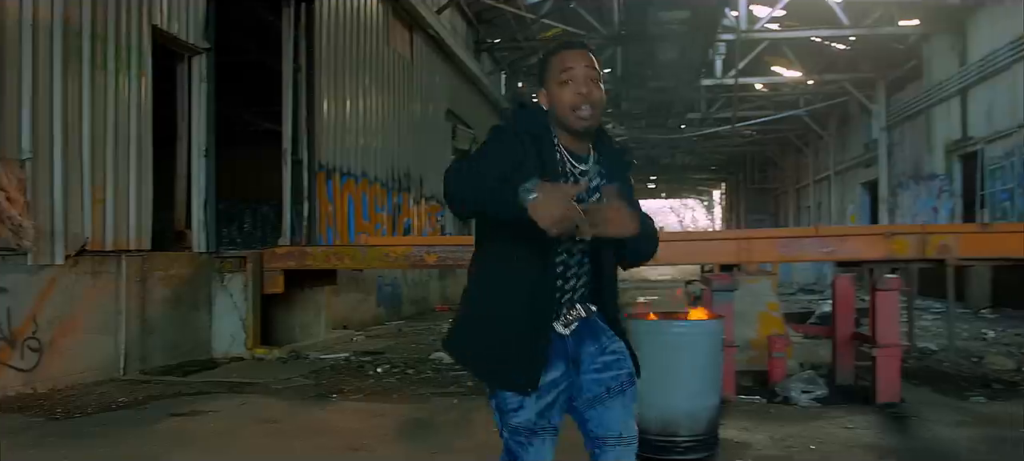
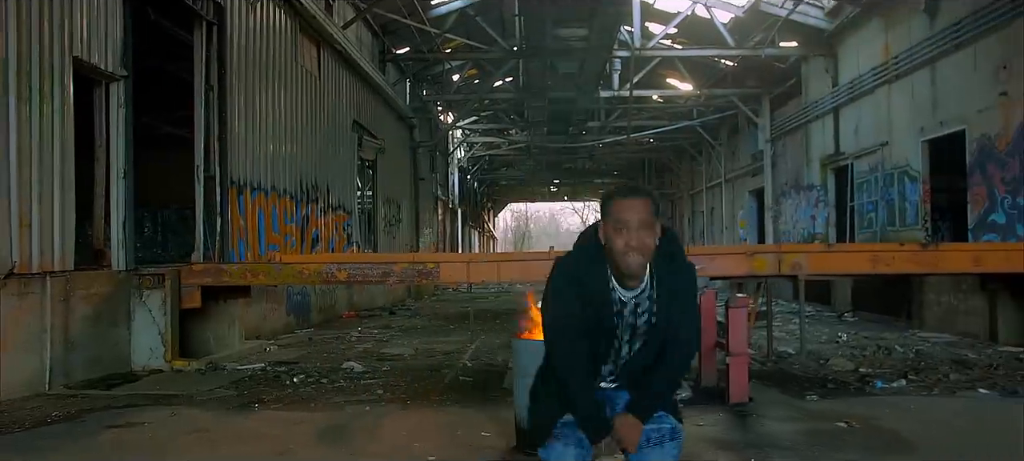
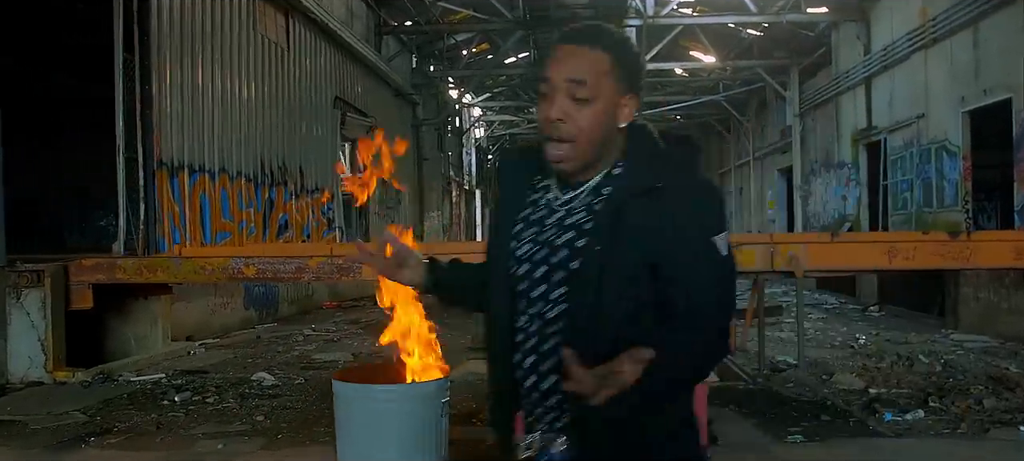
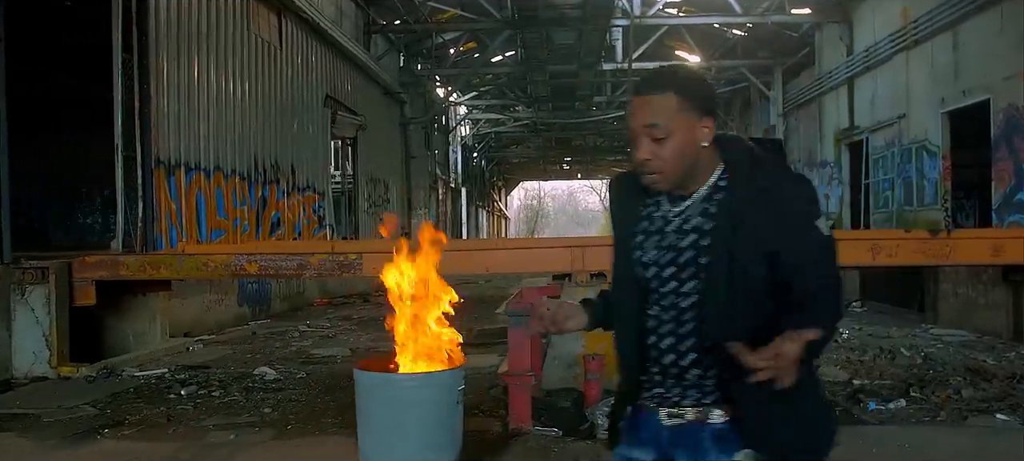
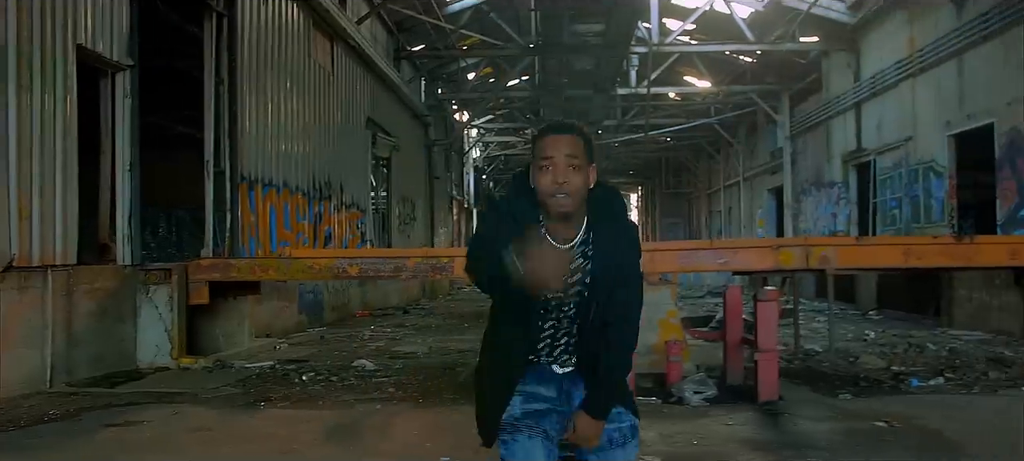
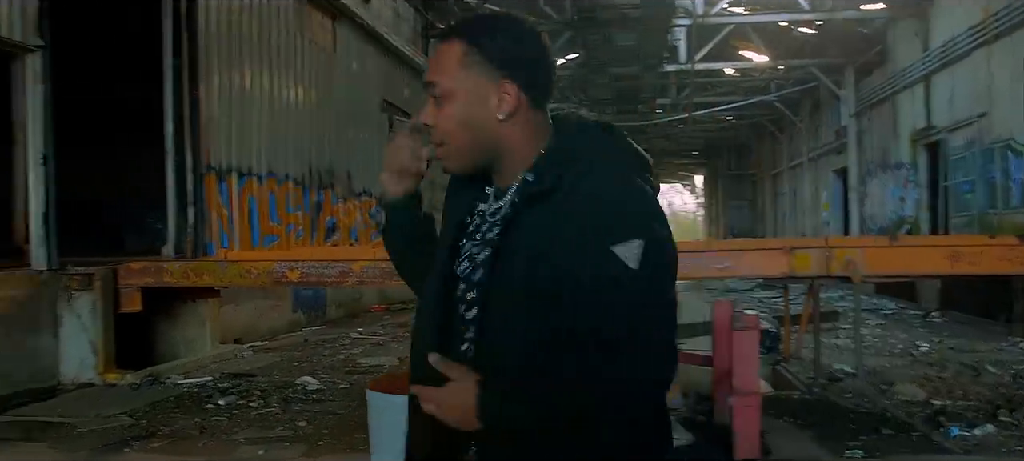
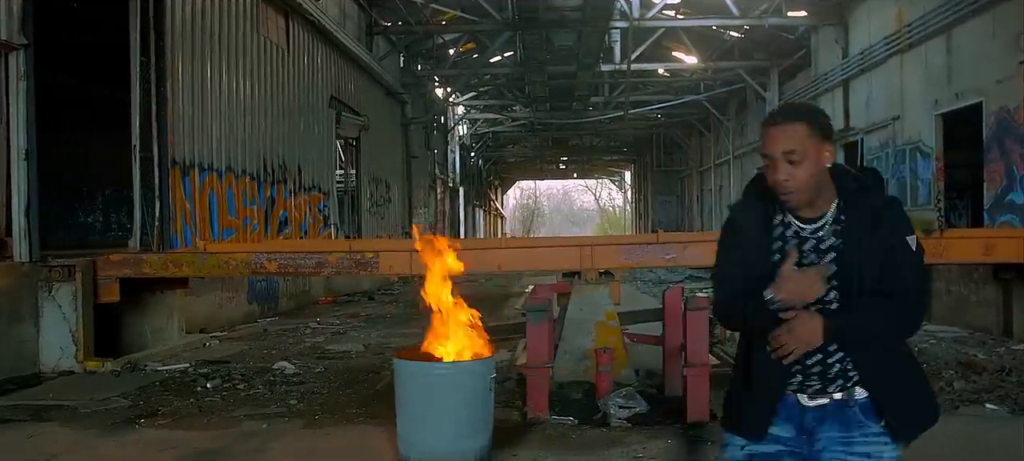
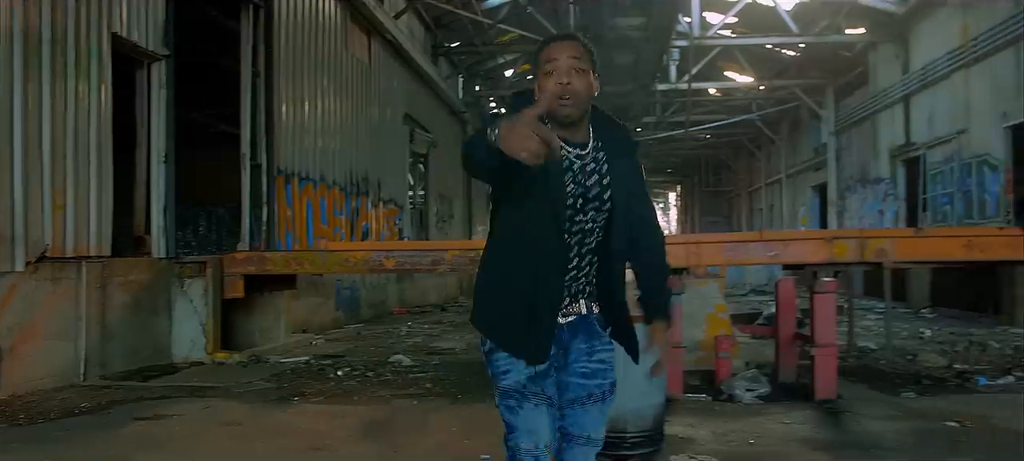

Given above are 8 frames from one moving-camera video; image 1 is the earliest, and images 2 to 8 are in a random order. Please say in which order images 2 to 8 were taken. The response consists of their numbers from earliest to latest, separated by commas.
8, 5, 2, 7, 4, 3, 6
